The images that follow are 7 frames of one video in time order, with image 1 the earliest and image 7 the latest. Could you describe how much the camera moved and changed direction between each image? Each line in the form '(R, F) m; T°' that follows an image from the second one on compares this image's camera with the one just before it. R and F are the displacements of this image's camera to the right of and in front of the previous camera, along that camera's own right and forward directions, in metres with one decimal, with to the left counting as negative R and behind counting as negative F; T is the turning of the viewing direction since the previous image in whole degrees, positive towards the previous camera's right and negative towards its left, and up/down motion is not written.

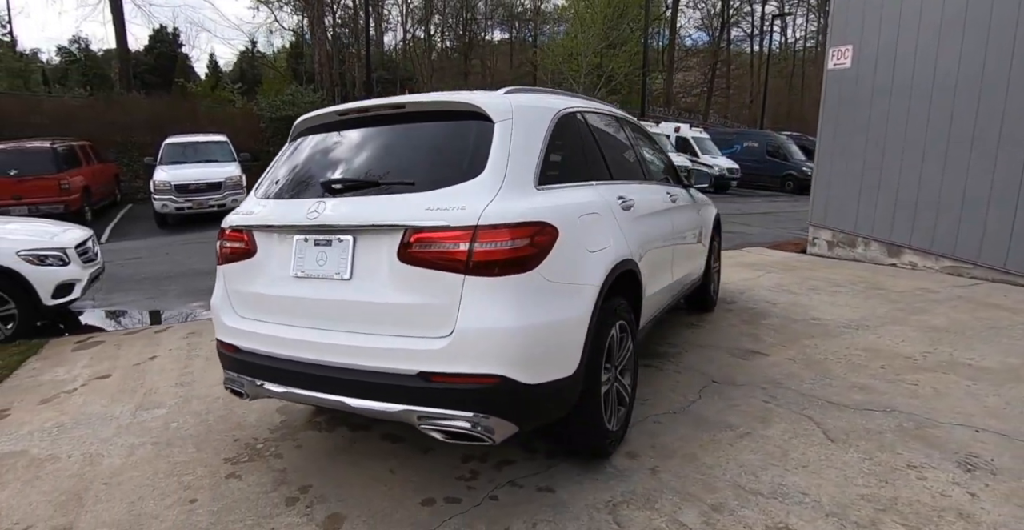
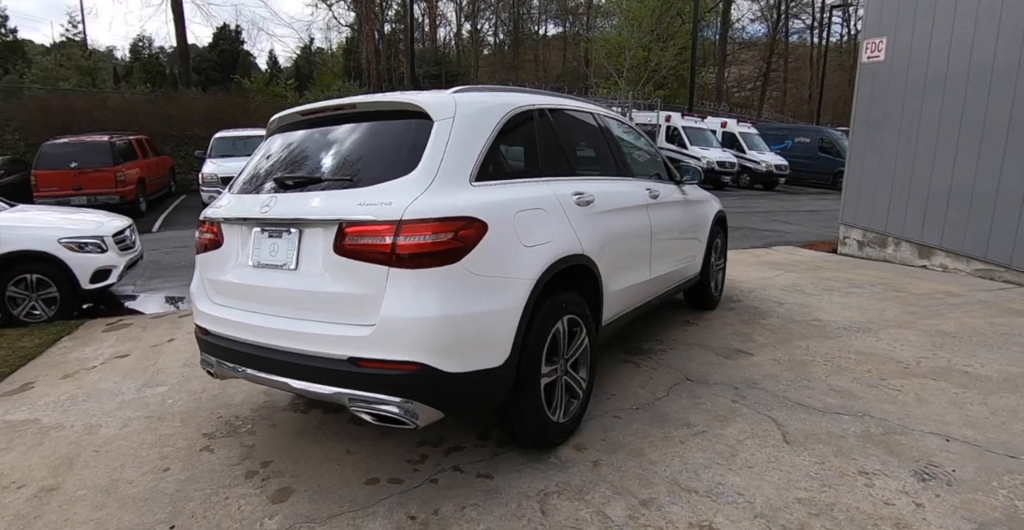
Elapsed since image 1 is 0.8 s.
(+0.5, -0.1) m; -5°
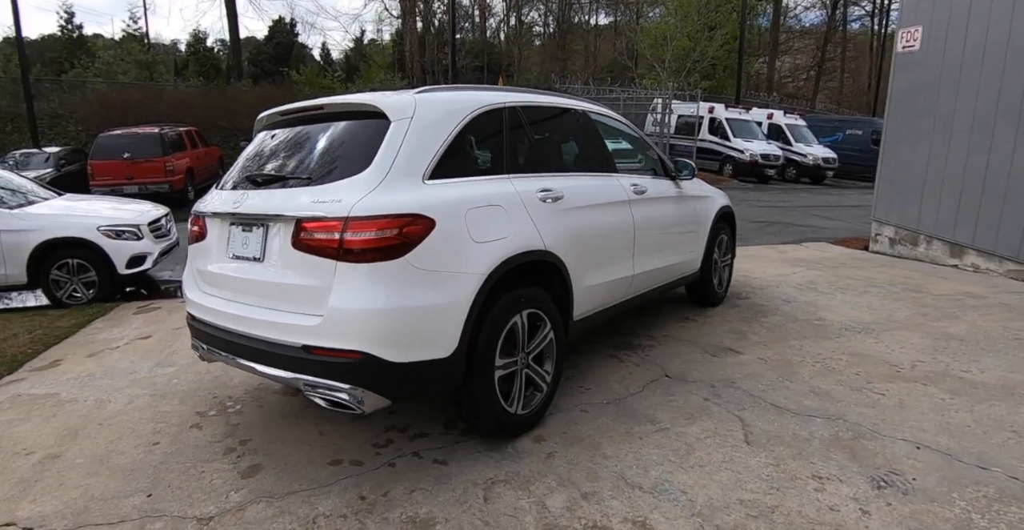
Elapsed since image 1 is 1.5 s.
(+0.4, -0.1) m; -5°
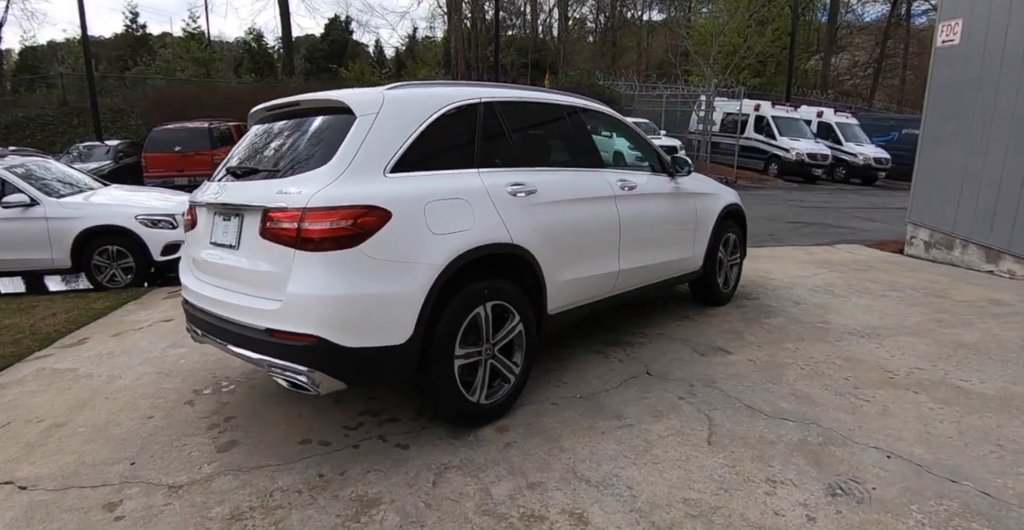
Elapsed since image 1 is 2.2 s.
(+0.4, 0.0) m; -5°
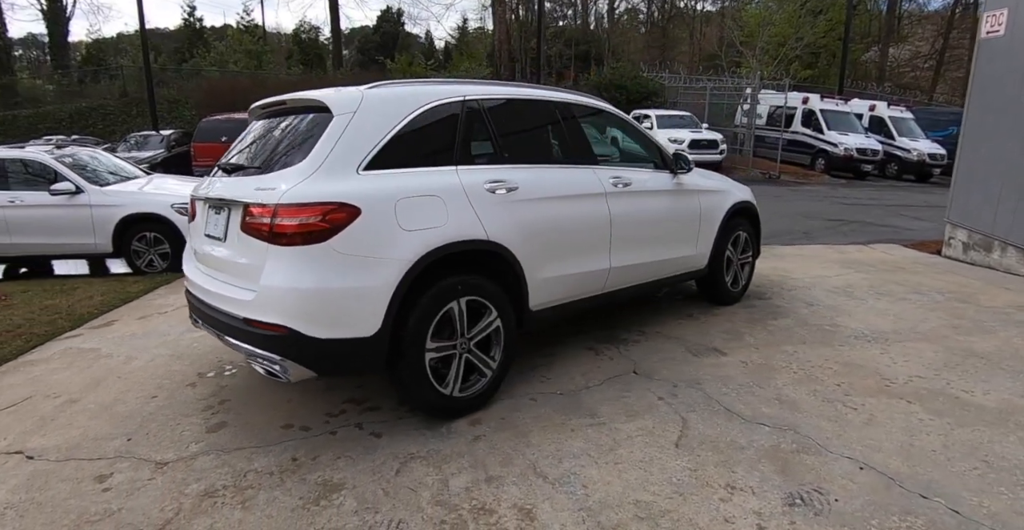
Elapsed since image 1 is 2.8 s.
(+0.4, 0.0) m; -4°
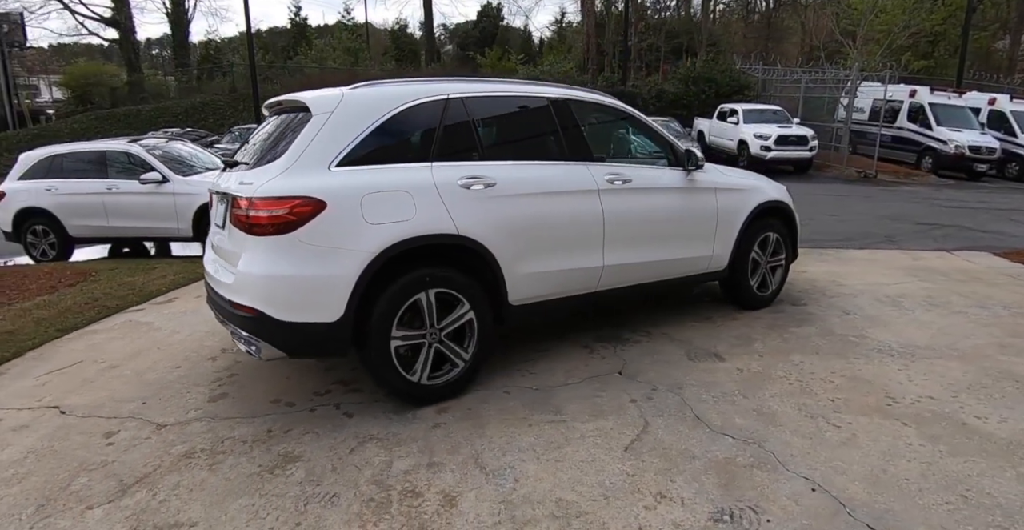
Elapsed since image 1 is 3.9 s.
(+0.7, 0.0) m; -9°
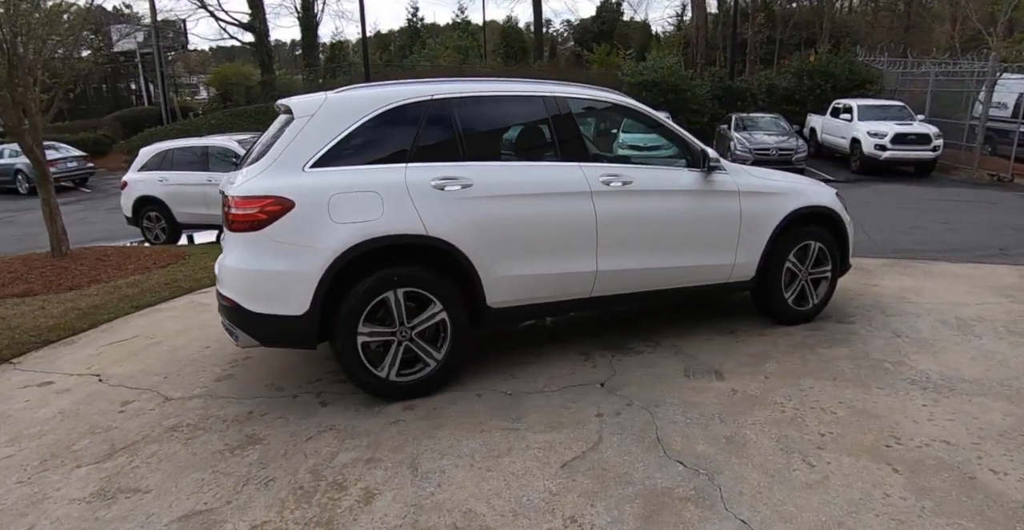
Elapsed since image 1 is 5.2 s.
(+0.8, +0.1) m; -11°
